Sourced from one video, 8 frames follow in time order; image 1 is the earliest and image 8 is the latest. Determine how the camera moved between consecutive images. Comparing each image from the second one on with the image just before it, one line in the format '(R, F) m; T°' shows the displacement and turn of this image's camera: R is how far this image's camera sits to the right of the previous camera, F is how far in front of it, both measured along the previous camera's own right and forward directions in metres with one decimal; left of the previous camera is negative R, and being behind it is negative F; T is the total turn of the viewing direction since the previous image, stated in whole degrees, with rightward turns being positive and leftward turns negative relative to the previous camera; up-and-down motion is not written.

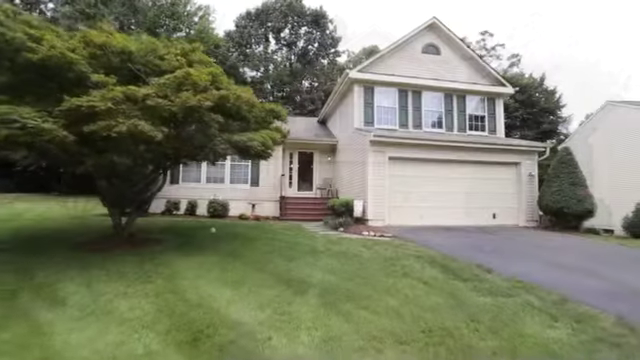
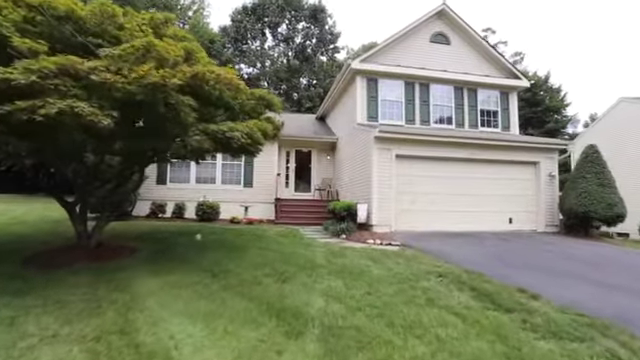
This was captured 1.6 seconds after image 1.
(0.0, +1.3) m; 0°
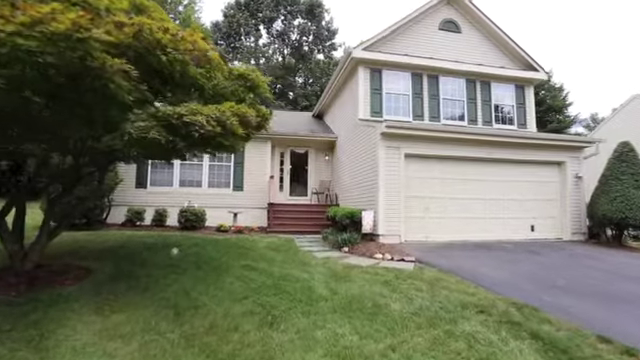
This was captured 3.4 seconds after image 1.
(-0.1, +1.5) m; +1°
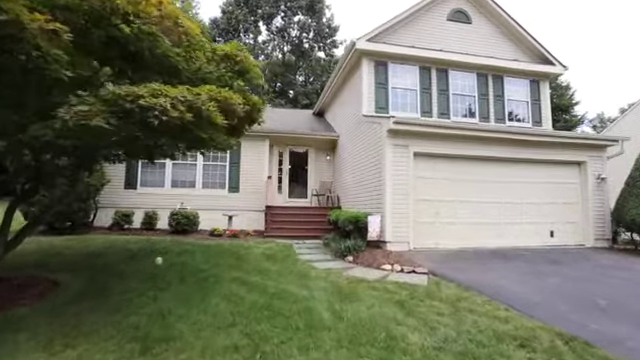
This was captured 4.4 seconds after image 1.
(0.0, +0.8) m; 0°
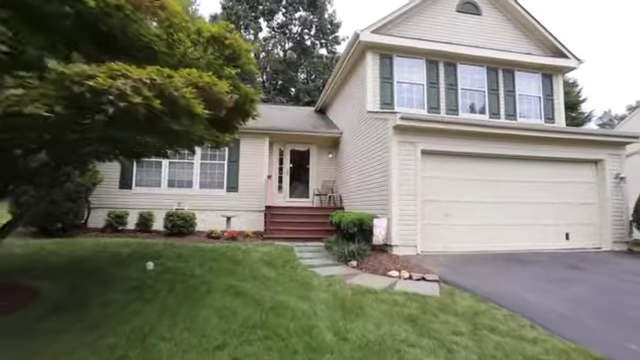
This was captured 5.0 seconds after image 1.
(0.0, +0.5) m; 0°
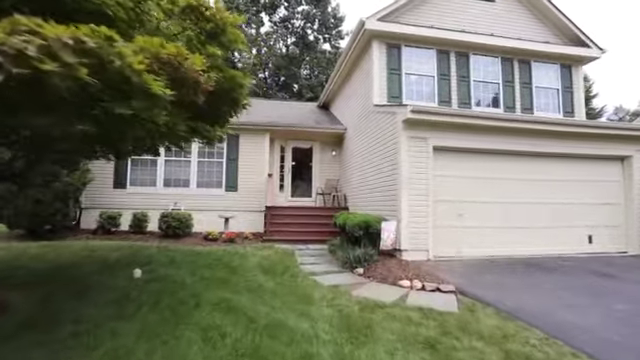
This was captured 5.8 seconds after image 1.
(0.0, +0.6) m; -1°
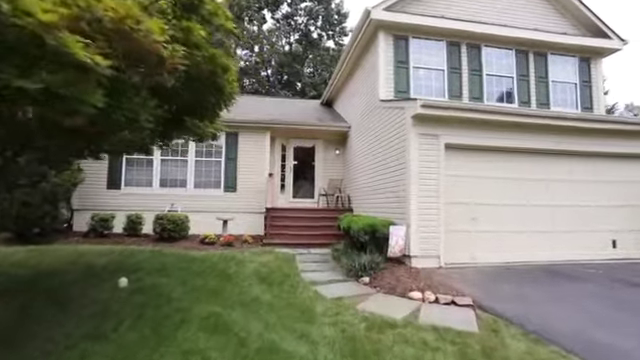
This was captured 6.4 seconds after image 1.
(0.0, +0.6) m; -1°
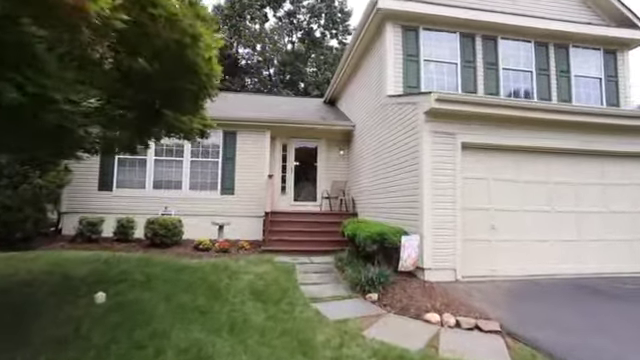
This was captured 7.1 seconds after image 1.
(0.0, +0.7) m; -1°
